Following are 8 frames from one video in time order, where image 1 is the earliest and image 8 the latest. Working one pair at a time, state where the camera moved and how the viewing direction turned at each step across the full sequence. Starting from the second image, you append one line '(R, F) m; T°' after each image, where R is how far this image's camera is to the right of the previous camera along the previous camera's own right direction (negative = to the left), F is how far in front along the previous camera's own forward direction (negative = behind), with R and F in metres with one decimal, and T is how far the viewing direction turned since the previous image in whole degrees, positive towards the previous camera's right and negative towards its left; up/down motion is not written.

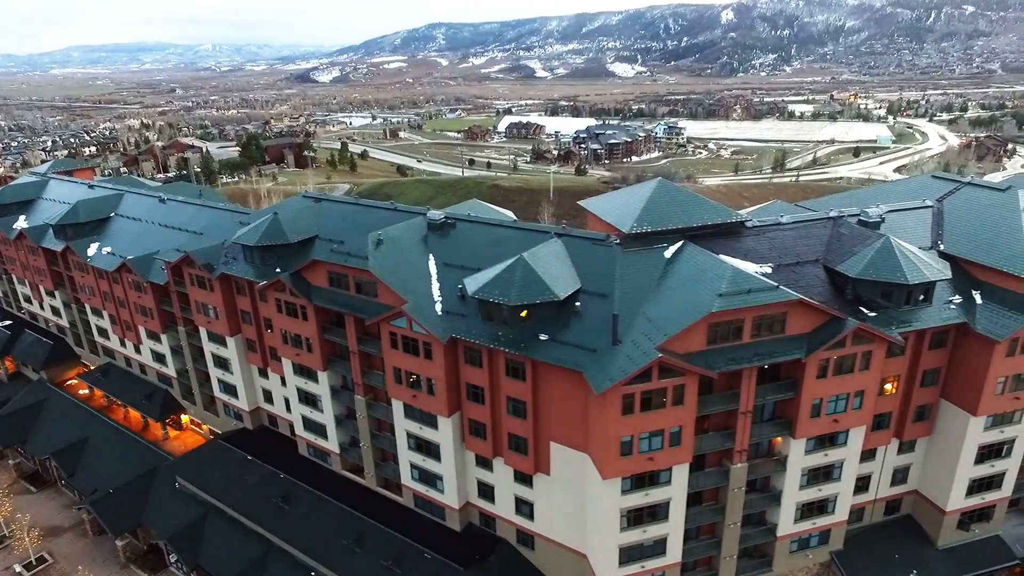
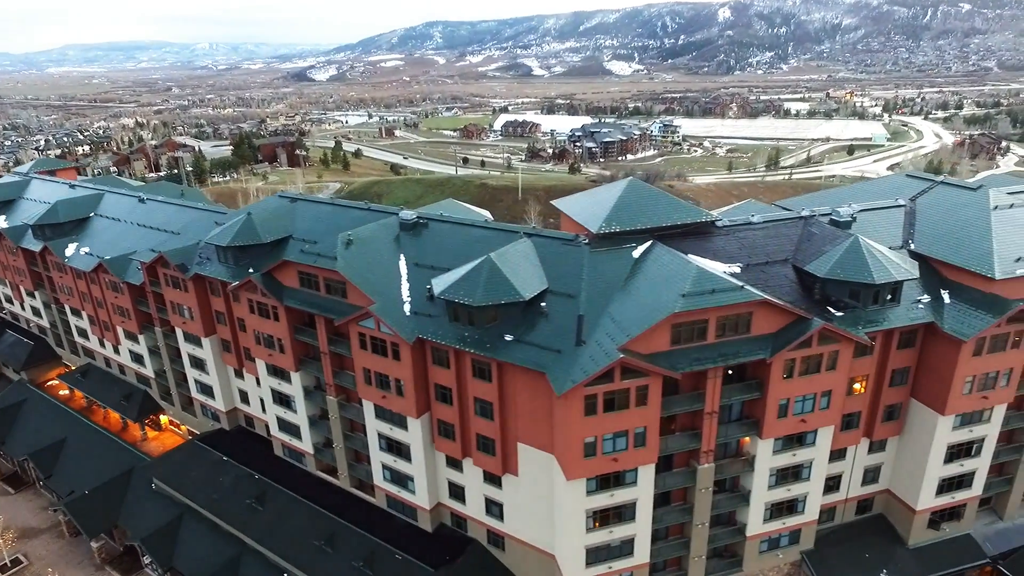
(+1.7, +0.1) m; 0°
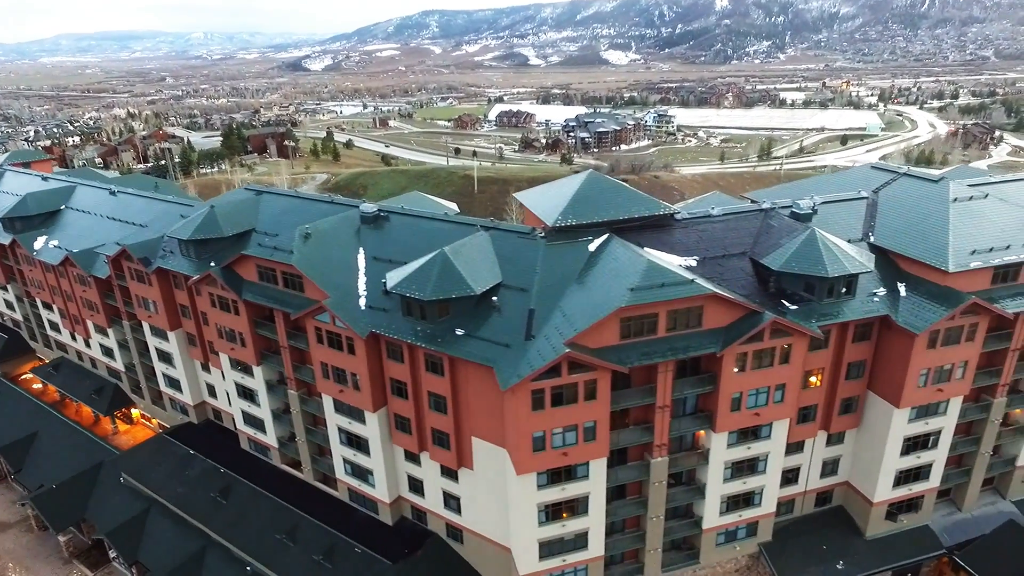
(+2.4, +0.2) m; 0°
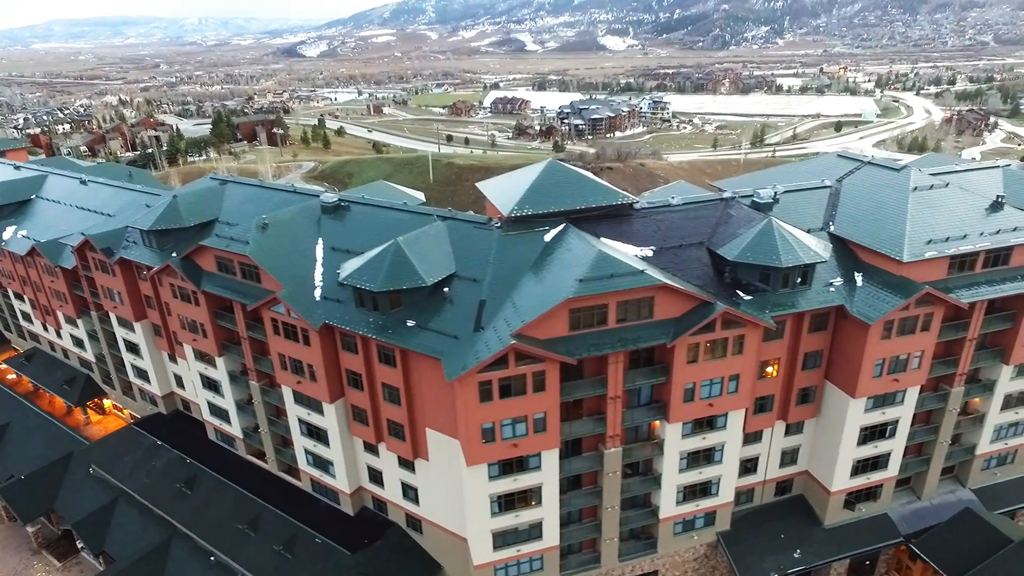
(+2.4, +0.2) m; 0°
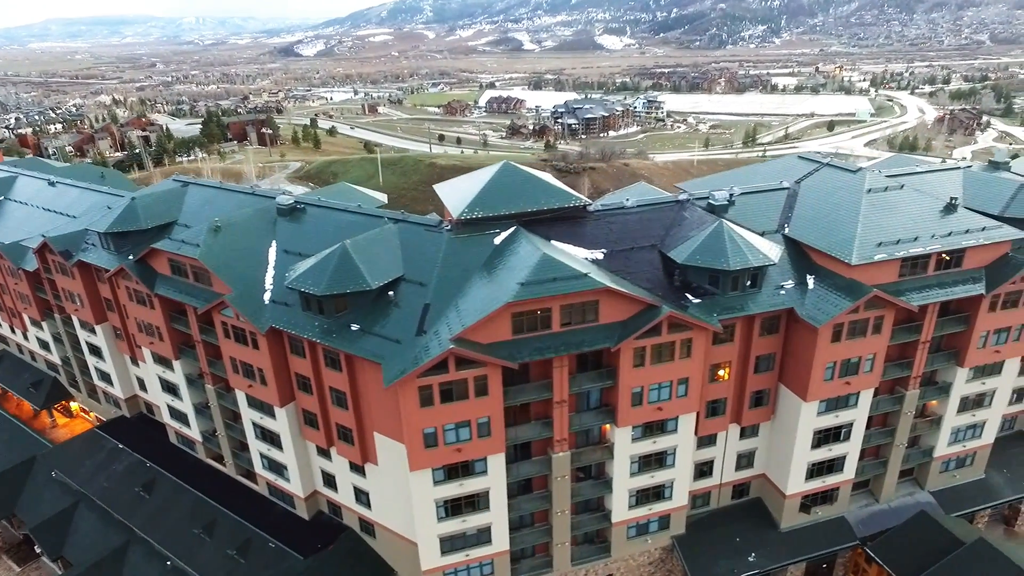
(+2.7, +0.2) m; 0°
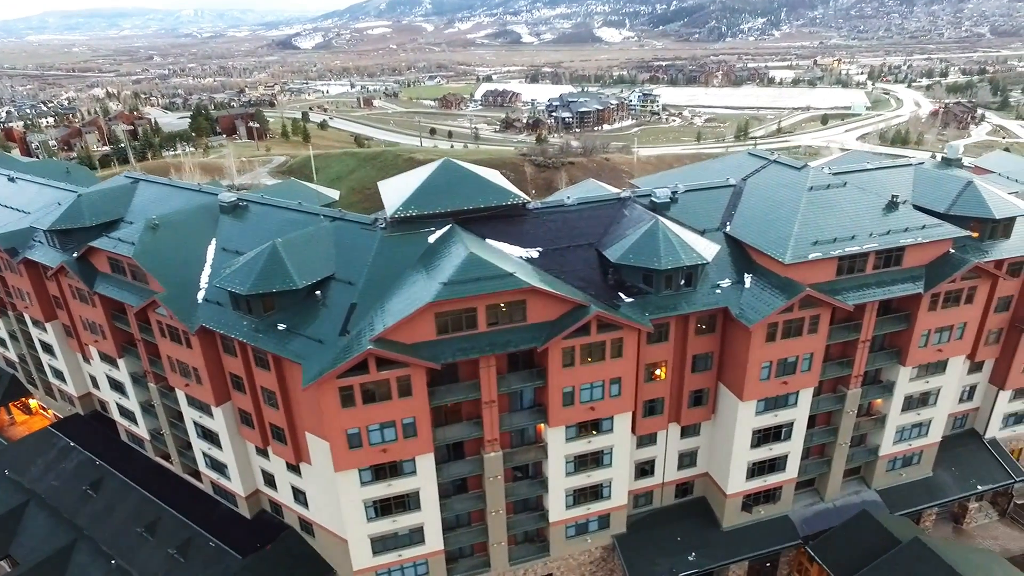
(+3.6, +0.3) m; 0°
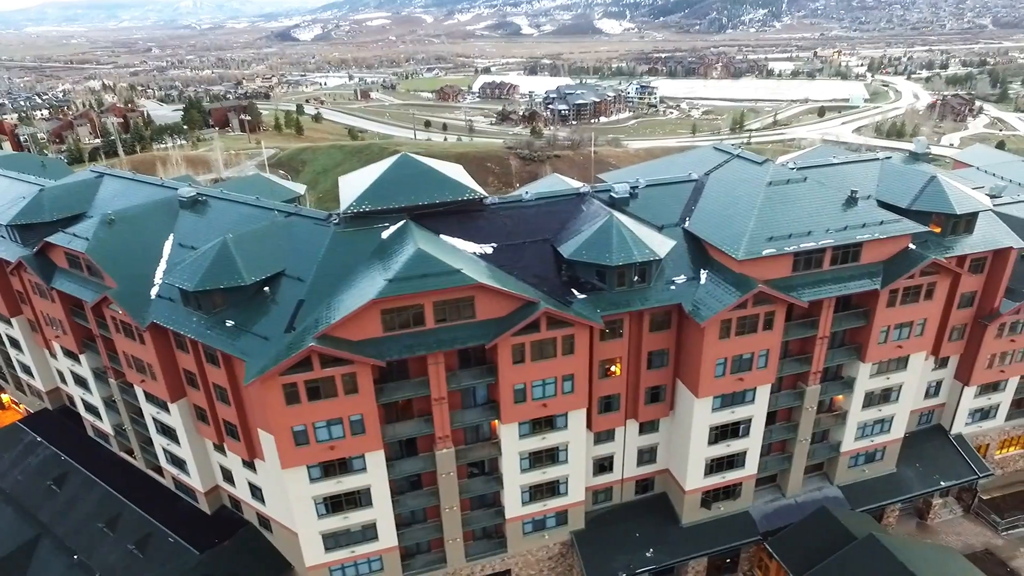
(+2.5, +0.2) m; 0°
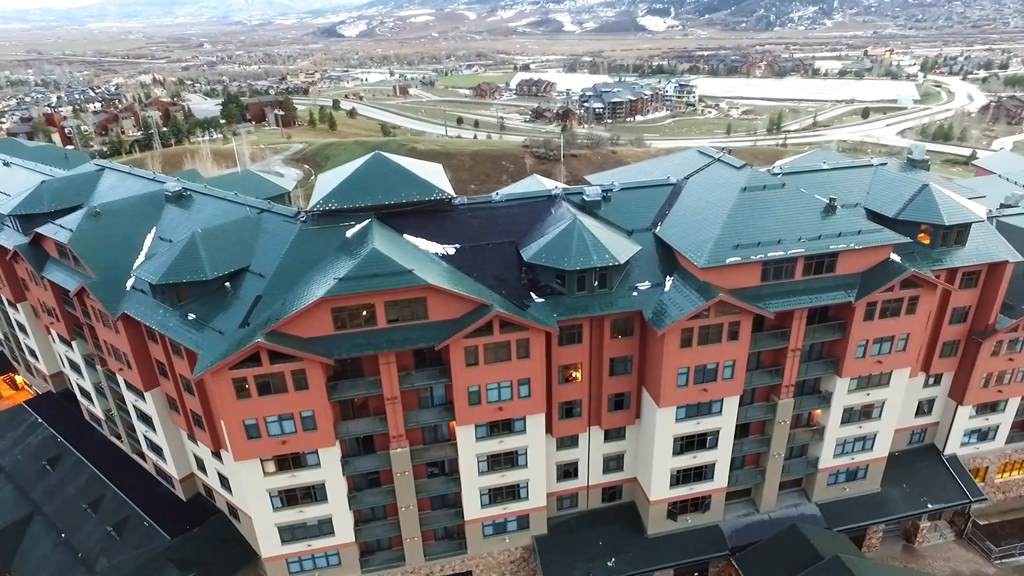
(+4.0, +0.3) m; -3°
